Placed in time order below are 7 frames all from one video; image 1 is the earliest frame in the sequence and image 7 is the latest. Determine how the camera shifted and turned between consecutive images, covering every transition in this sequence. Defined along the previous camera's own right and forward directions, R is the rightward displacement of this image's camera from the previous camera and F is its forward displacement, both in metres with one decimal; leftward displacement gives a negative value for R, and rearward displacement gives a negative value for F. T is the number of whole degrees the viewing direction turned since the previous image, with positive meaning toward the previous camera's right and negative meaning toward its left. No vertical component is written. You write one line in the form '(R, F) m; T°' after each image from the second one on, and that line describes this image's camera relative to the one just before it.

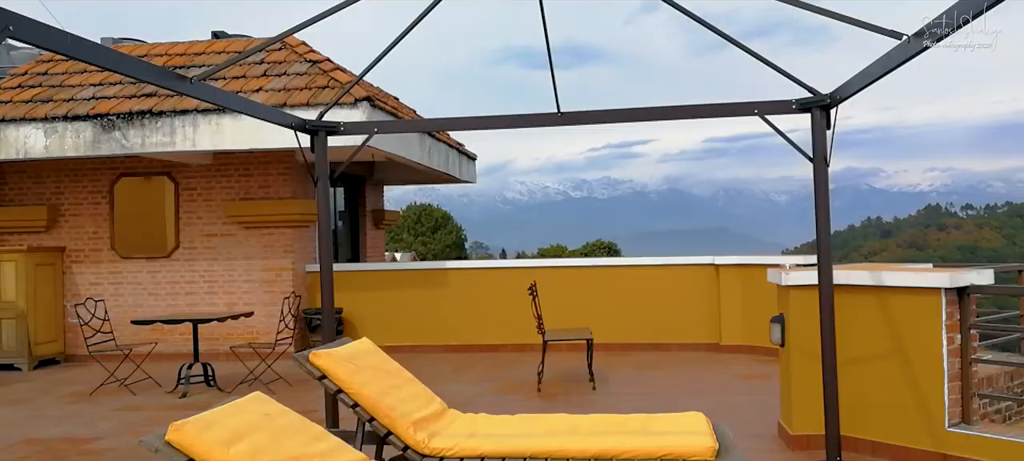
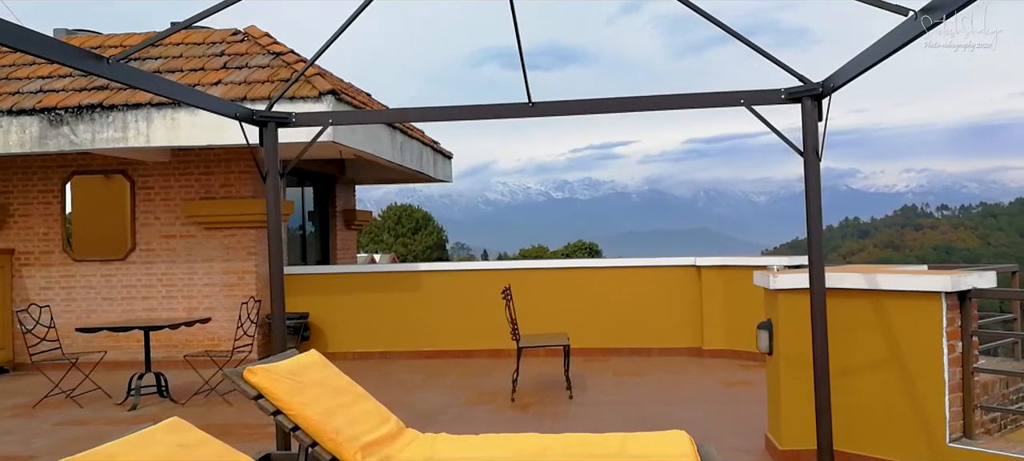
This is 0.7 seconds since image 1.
(+0.1, +0.4) m; +1°
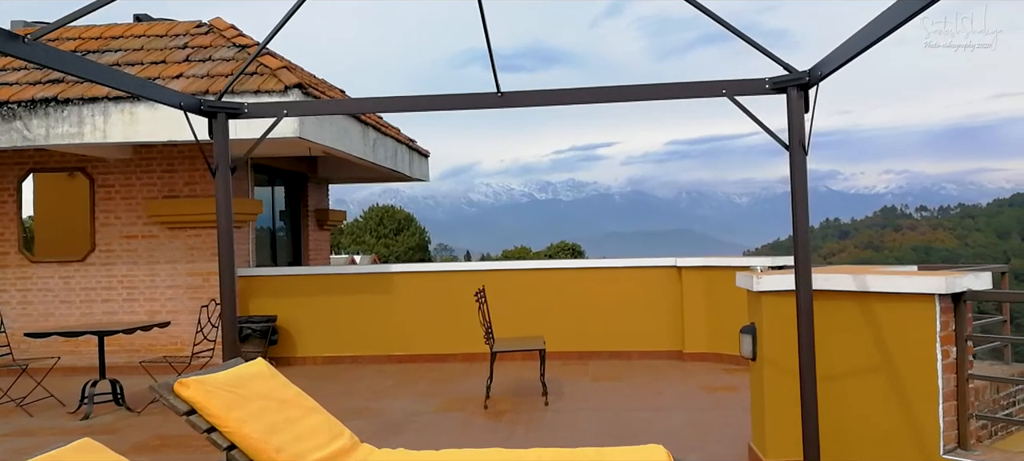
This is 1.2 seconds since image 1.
(+0.1, +0.3) m; +1°
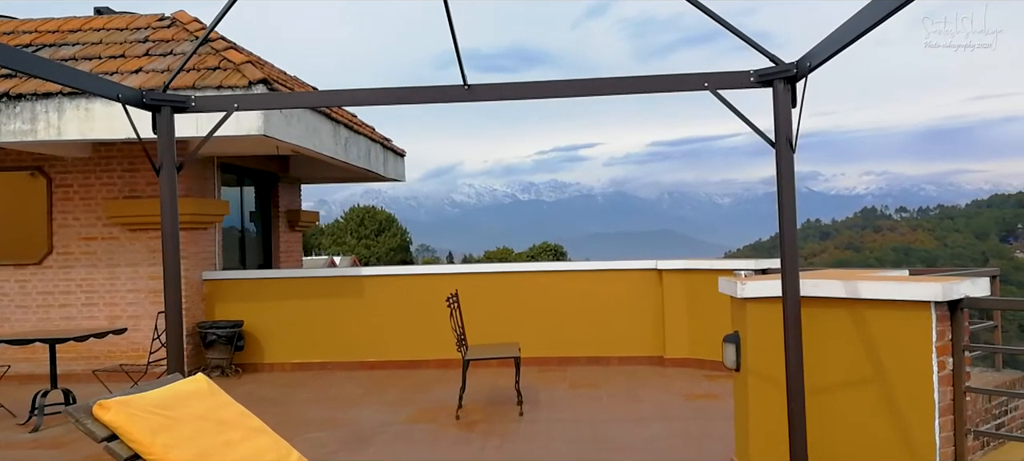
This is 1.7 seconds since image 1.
(+0.1, +0.3) m; +1°
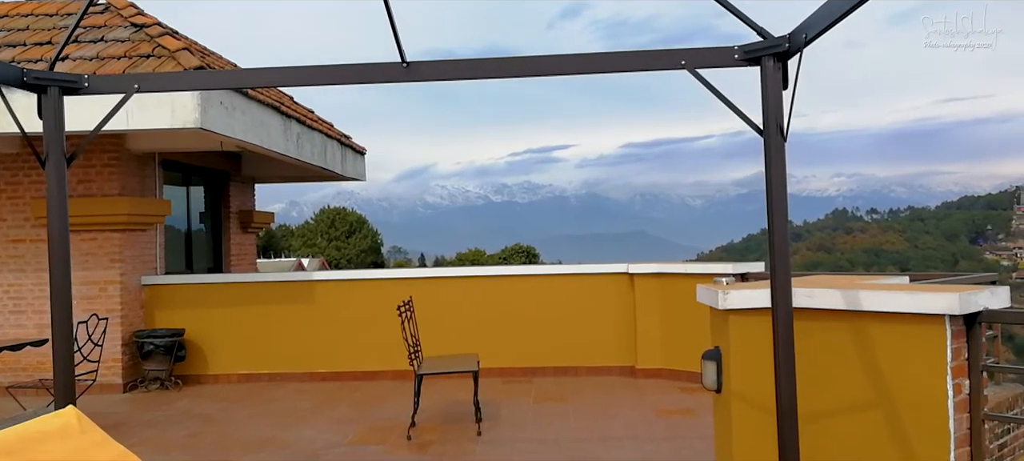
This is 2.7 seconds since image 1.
(+0.1, +0.5) m; +2°
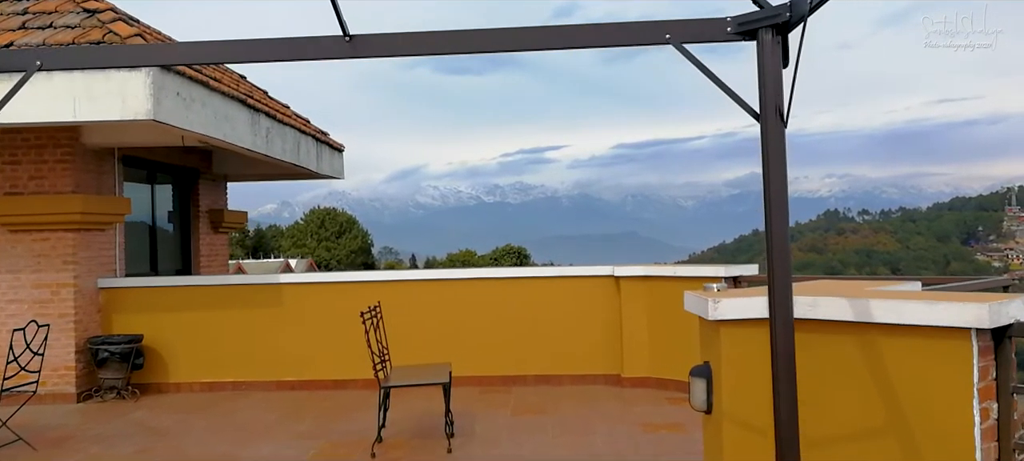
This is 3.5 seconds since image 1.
(+0.1, +0.4) m; +1°
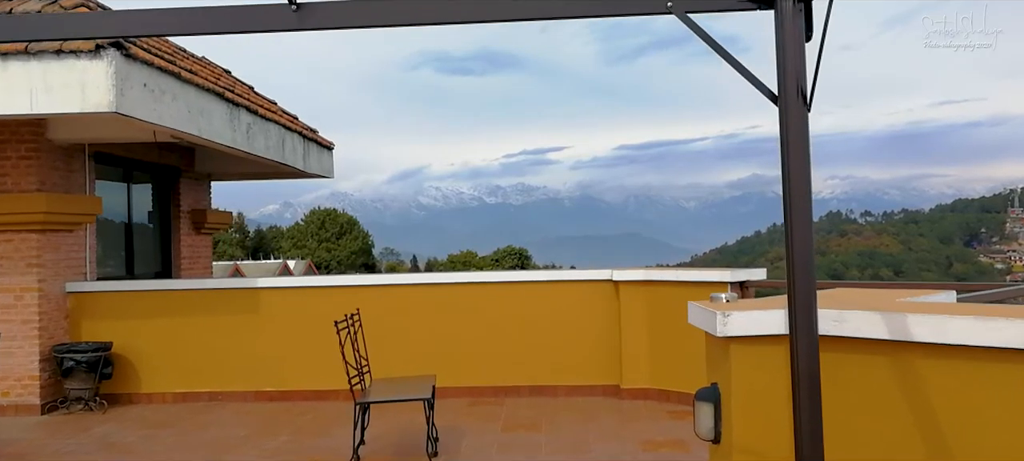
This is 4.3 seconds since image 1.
(+0.1, +0.4) m; 0°
